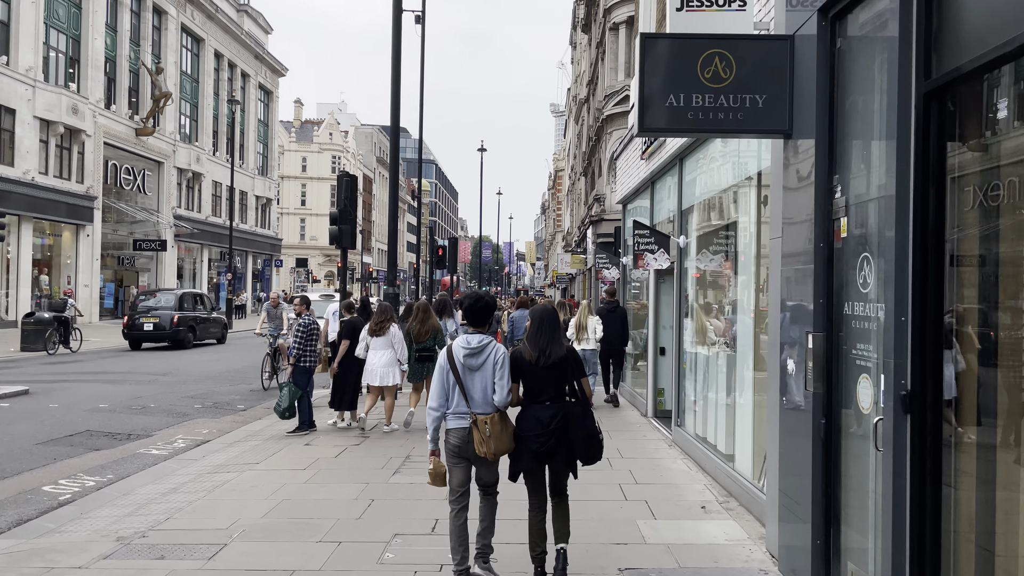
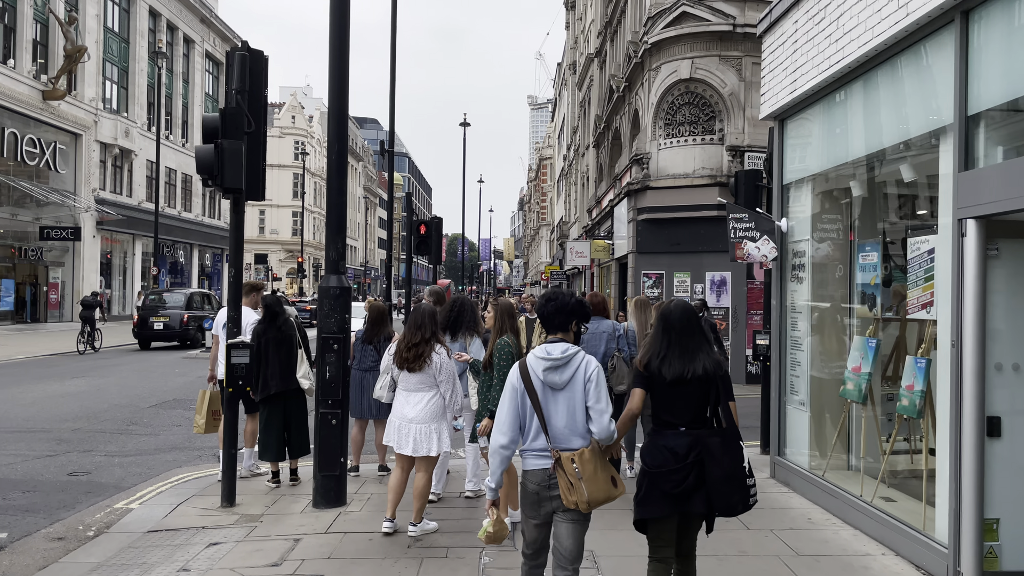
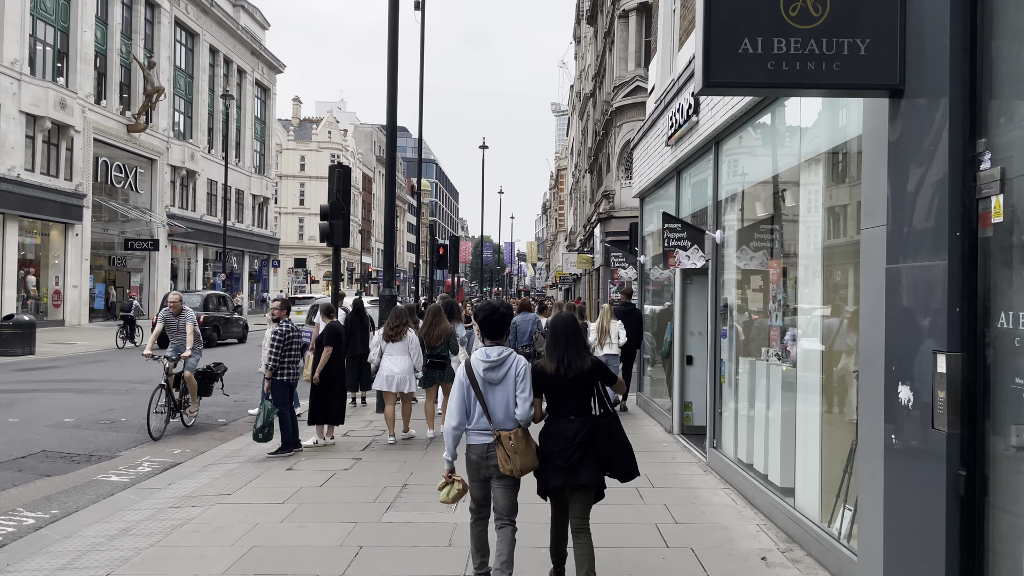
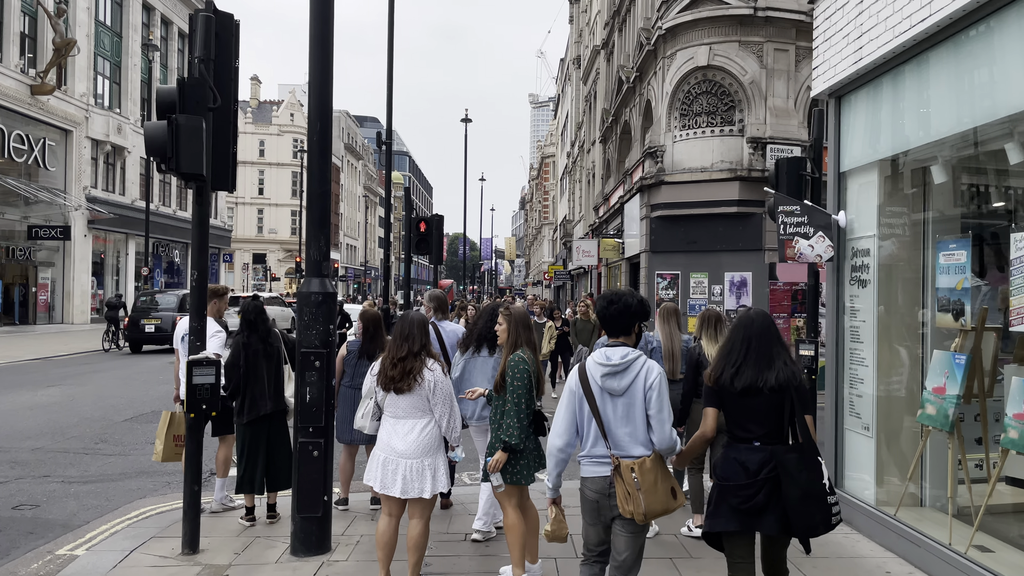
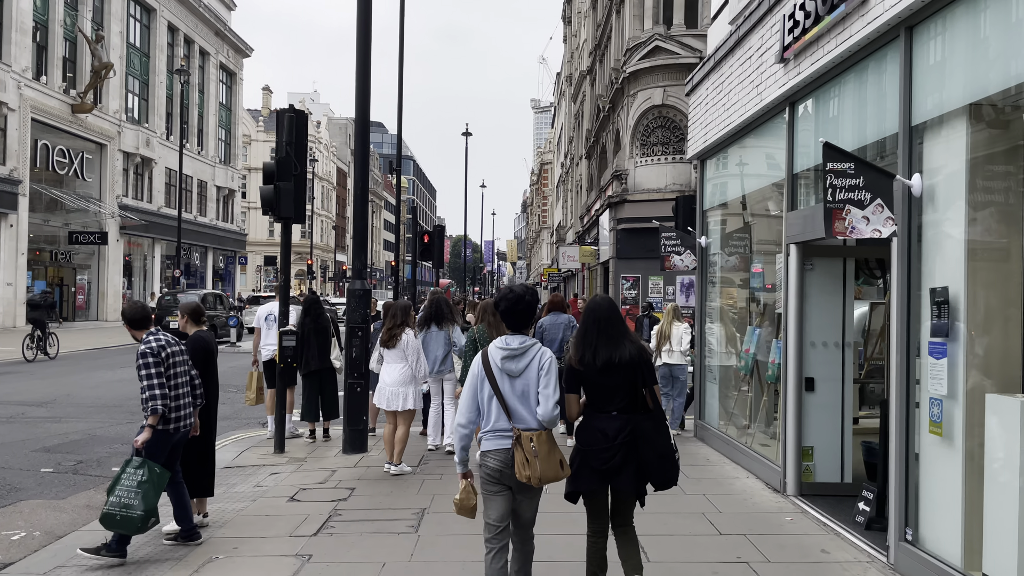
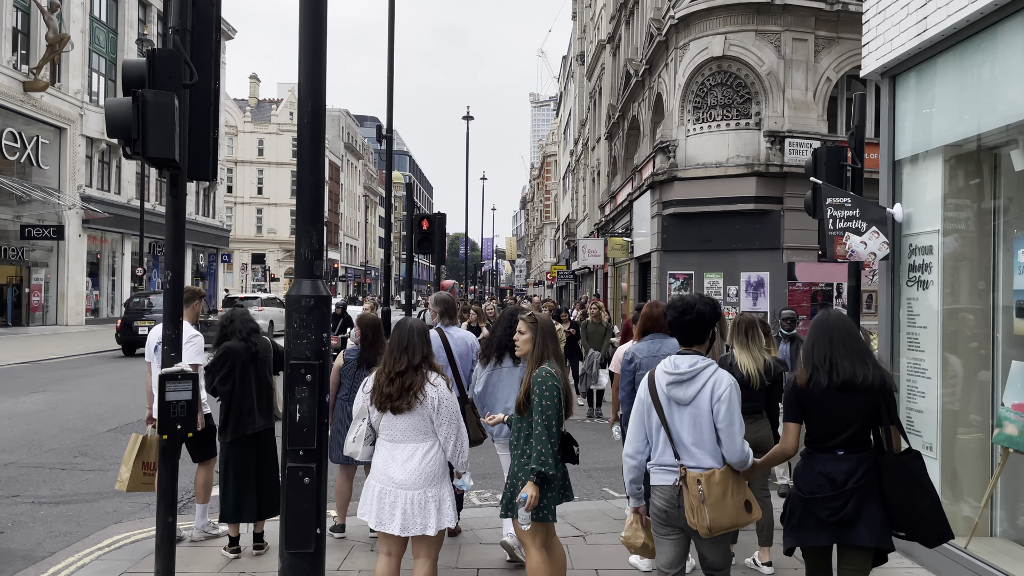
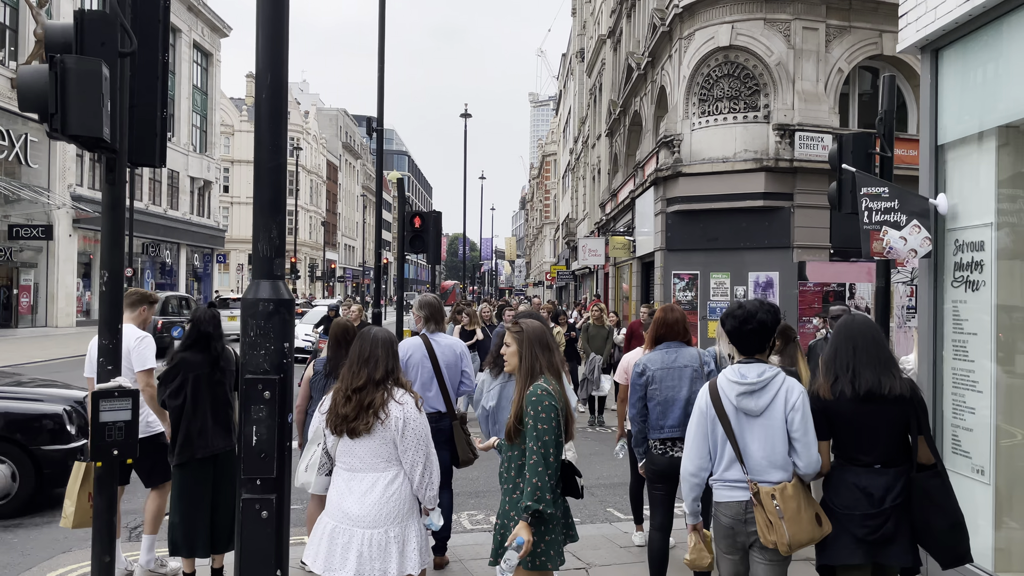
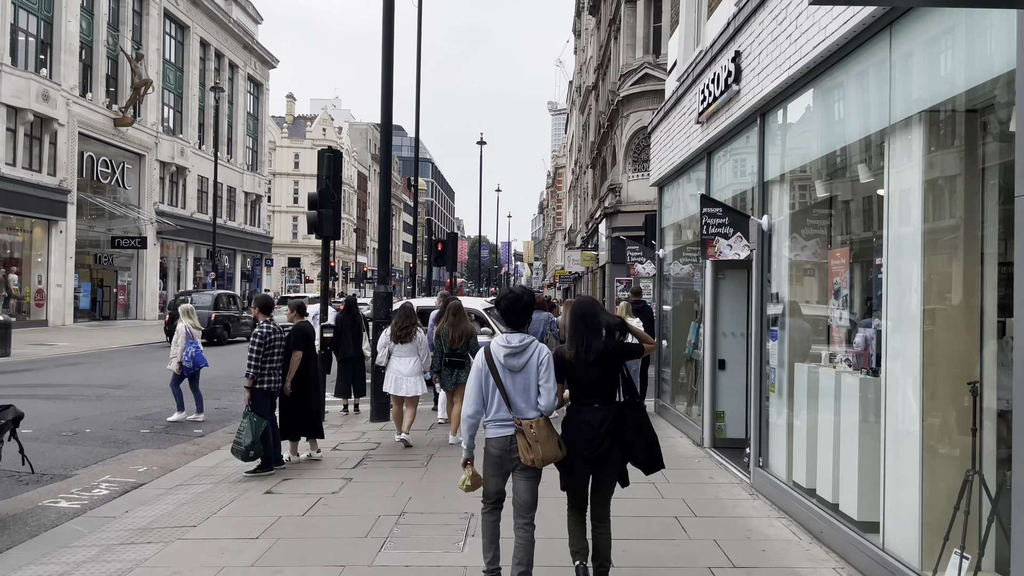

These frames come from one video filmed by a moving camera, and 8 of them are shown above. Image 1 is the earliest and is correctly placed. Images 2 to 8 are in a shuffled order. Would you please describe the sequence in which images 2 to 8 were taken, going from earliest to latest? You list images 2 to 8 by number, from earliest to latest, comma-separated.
3, 8, 5, 2, 4, 6, 7
